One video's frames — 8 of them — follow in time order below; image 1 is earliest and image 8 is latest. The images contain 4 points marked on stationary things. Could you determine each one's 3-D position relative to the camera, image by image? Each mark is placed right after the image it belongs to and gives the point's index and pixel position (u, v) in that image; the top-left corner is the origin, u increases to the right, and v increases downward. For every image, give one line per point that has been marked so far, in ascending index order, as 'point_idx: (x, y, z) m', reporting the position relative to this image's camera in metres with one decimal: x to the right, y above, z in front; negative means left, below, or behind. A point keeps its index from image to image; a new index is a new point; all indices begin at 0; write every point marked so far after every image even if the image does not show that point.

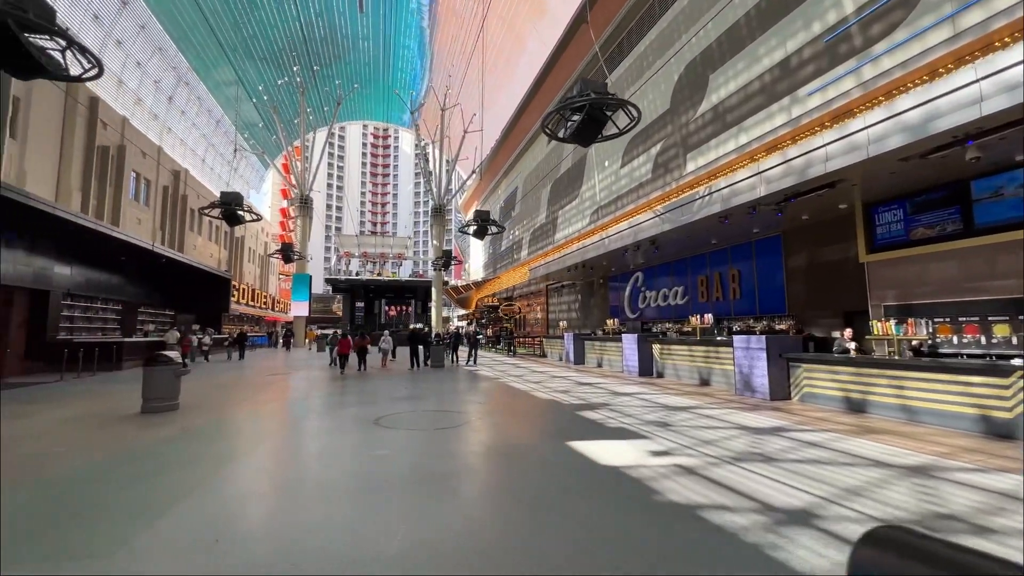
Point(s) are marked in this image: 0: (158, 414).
0: (-6.2, -2.2, +7.9) m
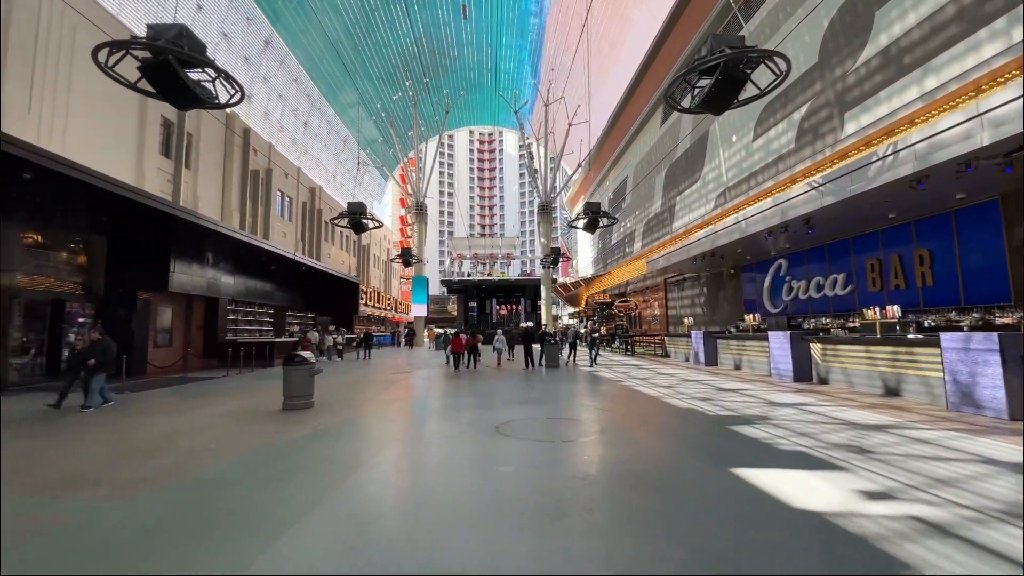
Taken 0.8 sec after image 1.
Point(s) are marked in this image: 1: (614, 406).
0: (-4.0, -2.3, +8.3) m
1: (+1.9, -2.3, +8.8) m
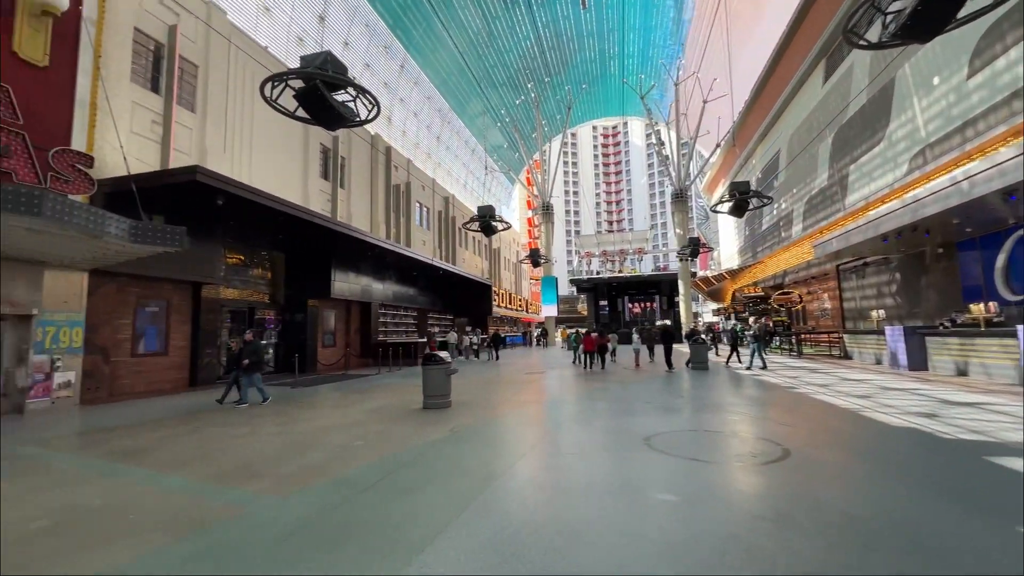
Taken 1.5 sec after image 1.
0: (-1.5, -2.3, +8.4) m
1: (+4.4, -2.1, +7.2) m
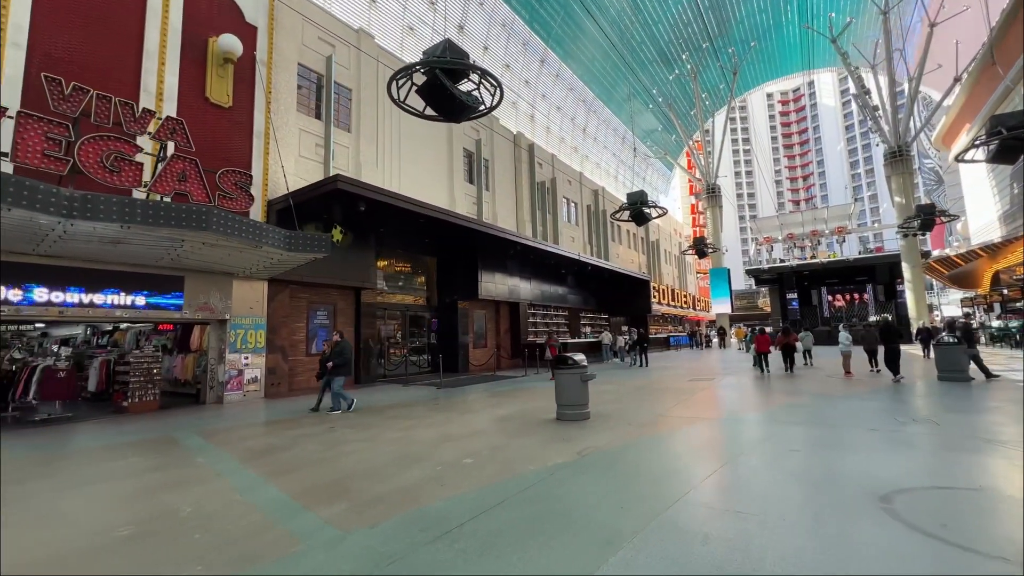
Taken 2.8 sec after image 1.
0: (+0.9, -2.1, +7.1) m
1: (+6.0, -1.7, +4.0) m
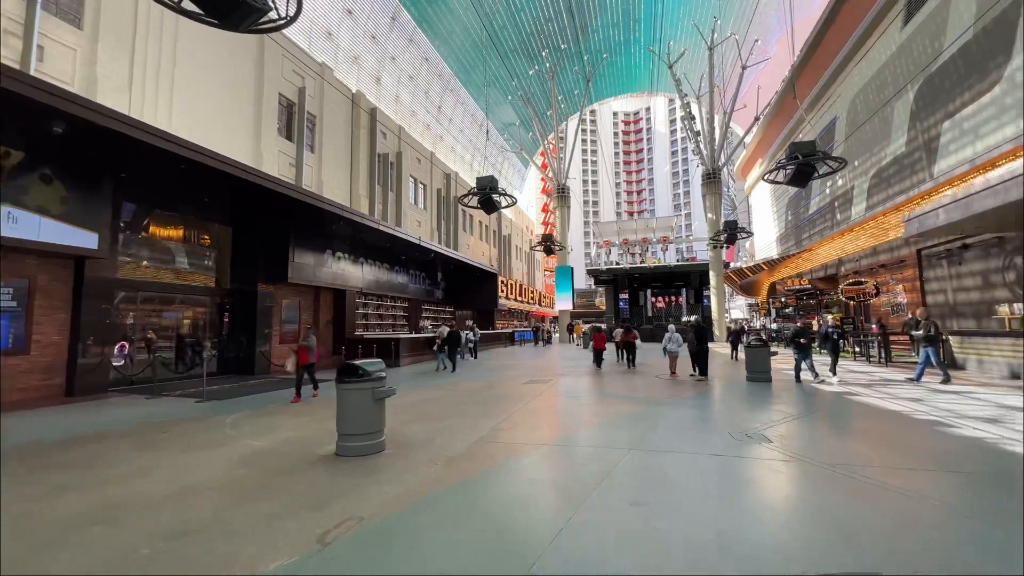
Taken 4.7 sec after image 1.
0: (-1.8, -1.9, +5.0) m
1: (+4.0, -1.8, +3.7) m
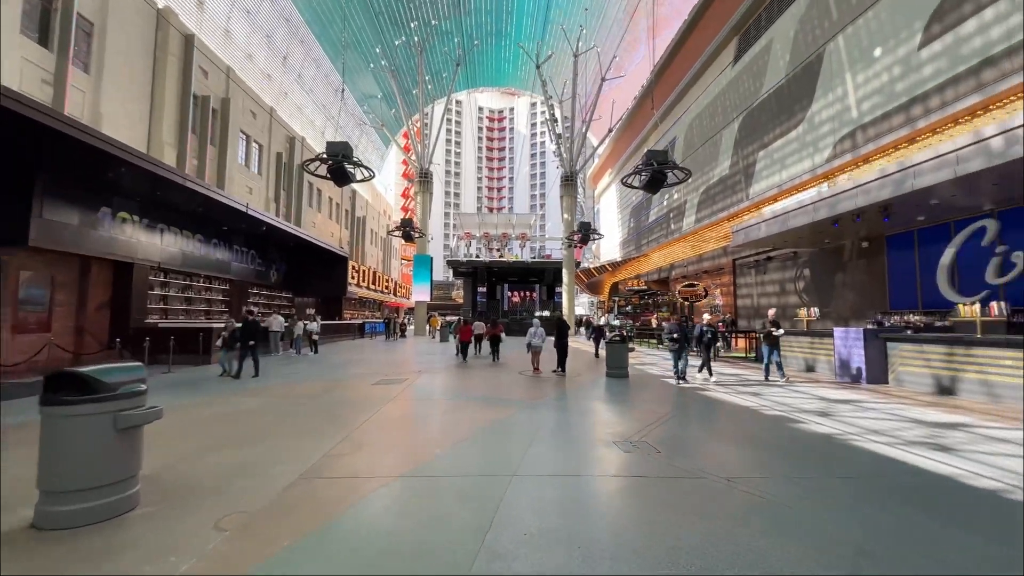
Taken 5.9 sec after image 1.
0: (-3.0, -1.6, +3.0) m
1: (+3.0, -1.8, +3.5) m
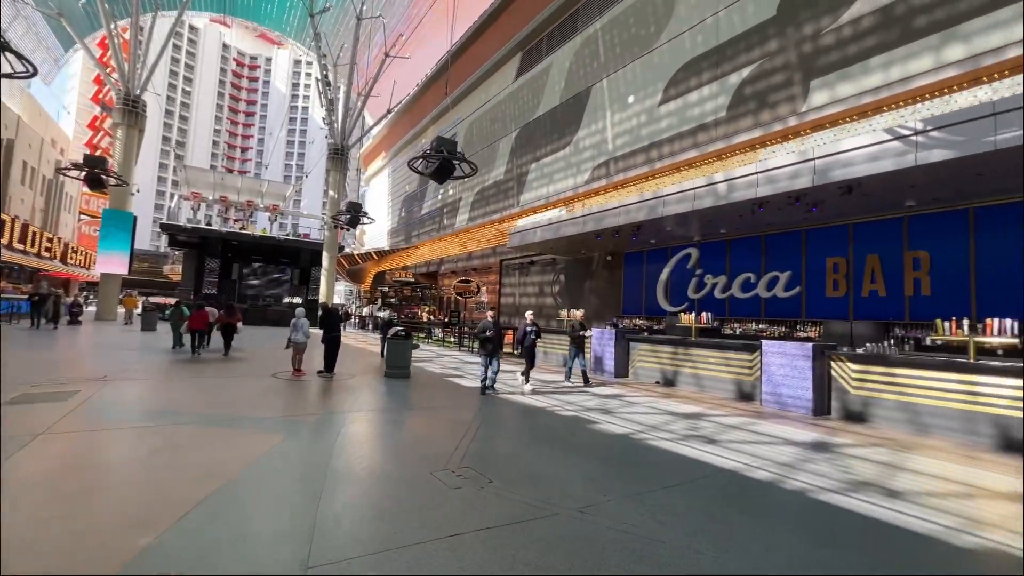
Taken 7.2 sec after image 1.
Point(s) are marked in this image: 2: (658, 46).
0: (-3.2, -1.3, +0.1) m
1: (+1.6, -1.9, +3.5) m
2: (+4.7, +7.9, +14.6) m
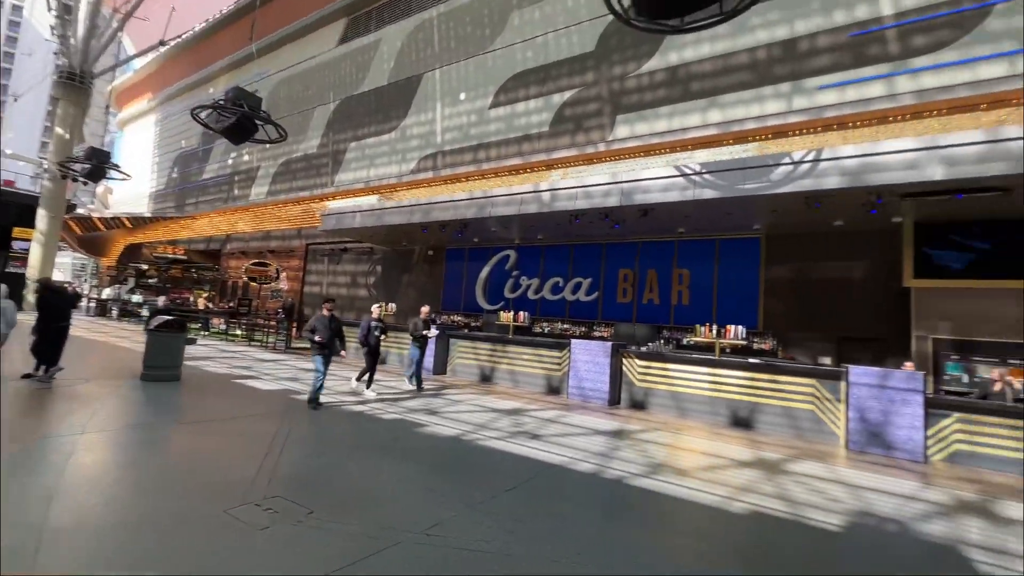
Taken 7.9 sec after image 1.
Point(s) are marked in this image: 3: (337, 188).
0: (-2.6, -1.1, -1.5) m
1: (+0.4, -1.9, +3.6) m
2: (-0.7, +7.9, +14.9) m
3: (-7.2, +4.2, +18.6) m
